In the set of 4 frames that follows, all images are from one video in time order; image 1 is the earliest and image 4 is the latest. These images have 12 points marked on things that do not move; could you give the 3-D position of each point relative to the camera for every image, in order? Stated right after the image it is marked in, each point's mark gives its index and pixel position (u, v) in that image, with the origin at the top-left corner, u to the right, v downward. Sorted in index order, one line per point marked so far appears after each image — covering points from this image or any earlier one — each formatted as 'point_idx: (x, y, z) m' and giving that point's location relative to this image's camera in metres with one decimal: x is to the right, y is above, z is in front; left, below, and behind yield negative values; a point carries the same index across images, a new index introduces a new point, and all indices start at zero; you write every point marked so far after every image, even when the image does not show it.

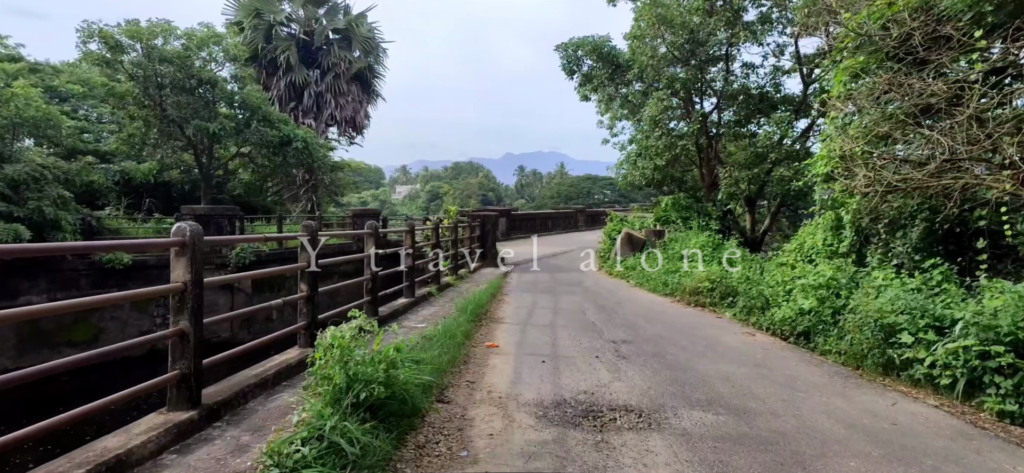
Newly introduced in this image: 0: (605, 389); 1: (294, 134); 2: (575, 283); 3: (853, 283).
0: (+0.7, -1.1, +4.4) m
1: (-5.4, +2.6, +14.5) m
2: (+1.1, -0.8, +10.6) m
3: (+3.5, -0.5, +6.0) m
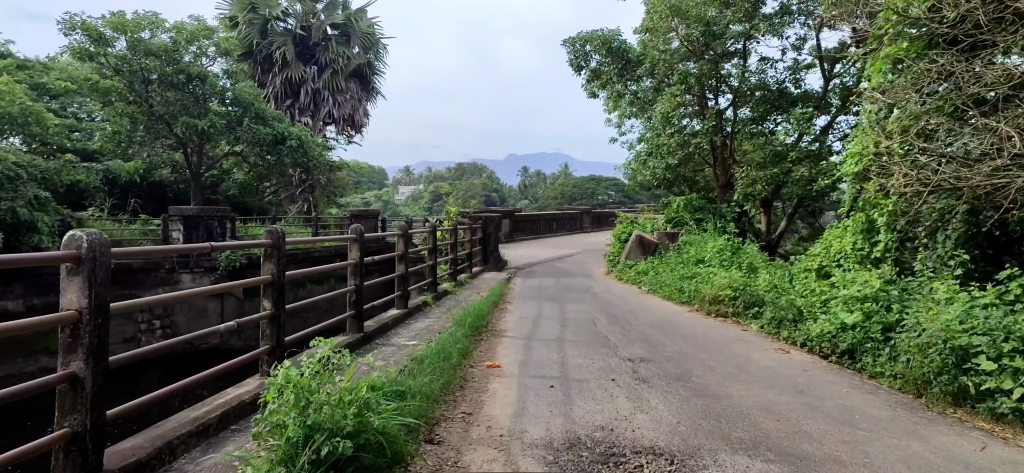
0: (+0.7, -1.2, +3.7) m
1: (-5.3, +2.5, +13.8) m
2: (+1.2, -0.9, +9.9) m
3: (+3.5, -0.5, +5.3) m
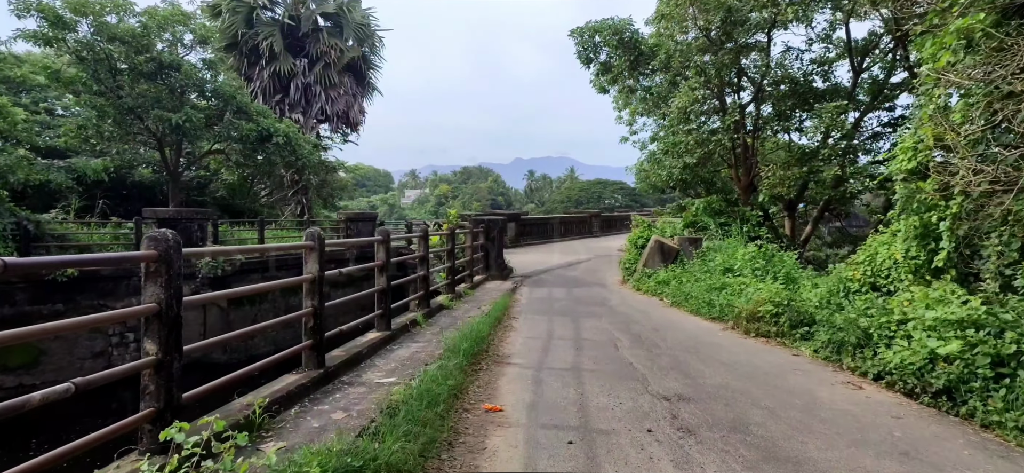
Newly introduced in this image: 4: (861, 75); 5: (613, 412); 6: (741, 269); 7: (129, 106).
0: (+0.7, -1.2, +2.6) m
1: (-5.2, +2.4, +12.8) m
2: (+1.3, -1.0, +8.8) m
3: (+3.6, -0.6, +4.2) m
4: (+7.9, +3.7, +13.2) m
5: (+0.7, -1.2, +3.9) m
6: (+3.4, -0.5, +8.6) m
7: (-7.2, +2.4, +10.9) m
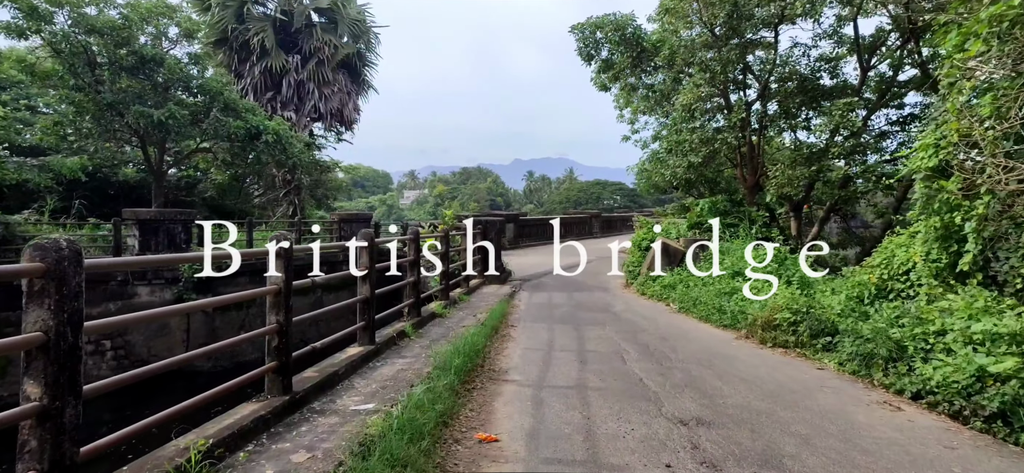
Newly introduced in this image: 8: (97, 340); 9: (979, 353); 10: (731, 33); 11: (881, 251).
0: (+0.7, -1.2, +2.1) m
1: (-5.3, +2.4, +12.3) m
2: (+1.3, -1.0, +8.3) m
3: (+3.6, -0.6, +3.7) m
4: (+7.9, +3.6, +12.7) m
5: (+0.7, -1.2, +3.4) m
6: (+3.4, -0.5, +8.1) m
7: (-7.2, +2.4, +10.4) m
8: (-6.5, -1.6, +9.1) m
9: (+3.1, -0.8, +3.8) m
10: (+4.5, +4.3, +12.1) m
11: (+5.2, -0.2, +8.2) m
